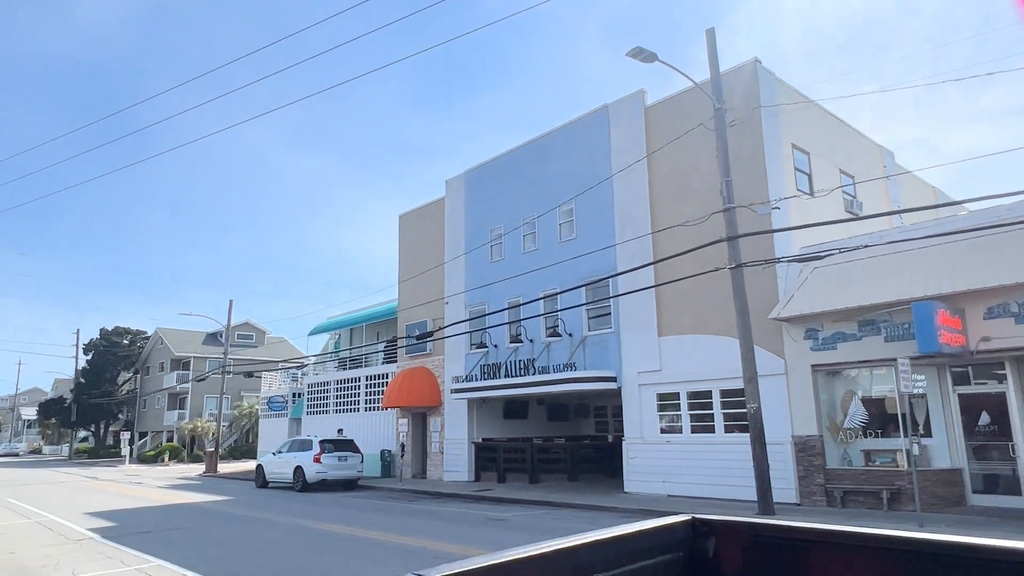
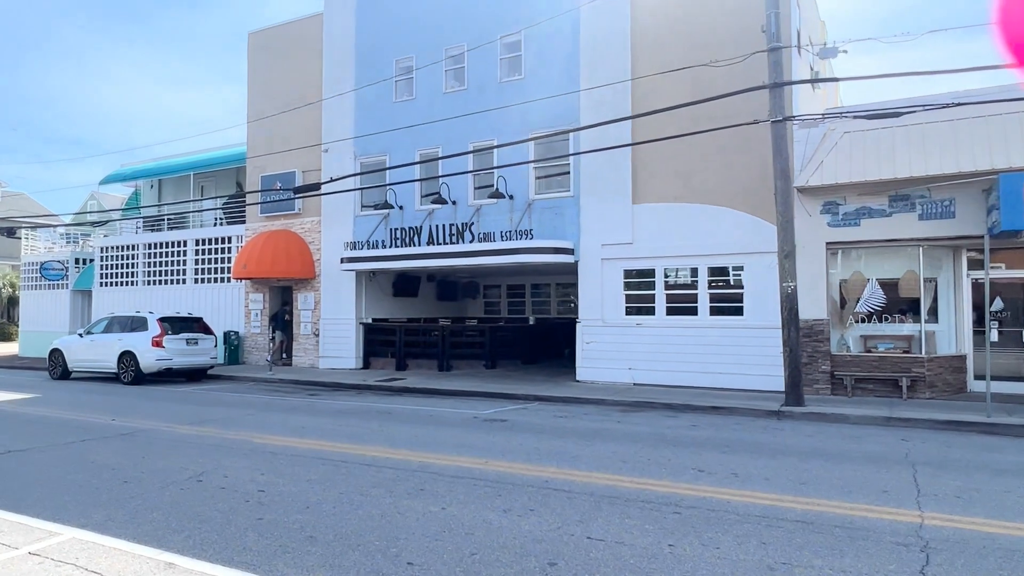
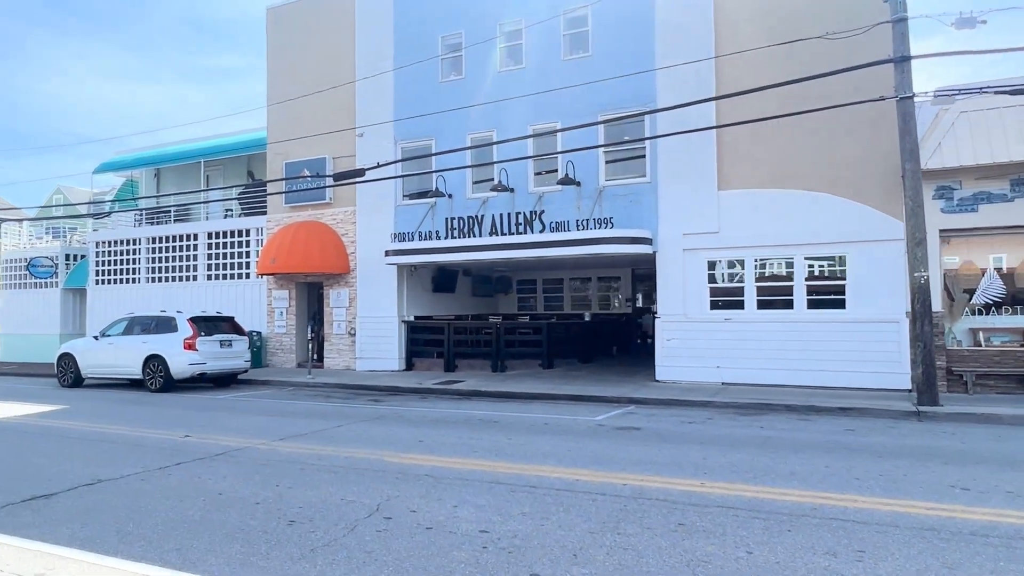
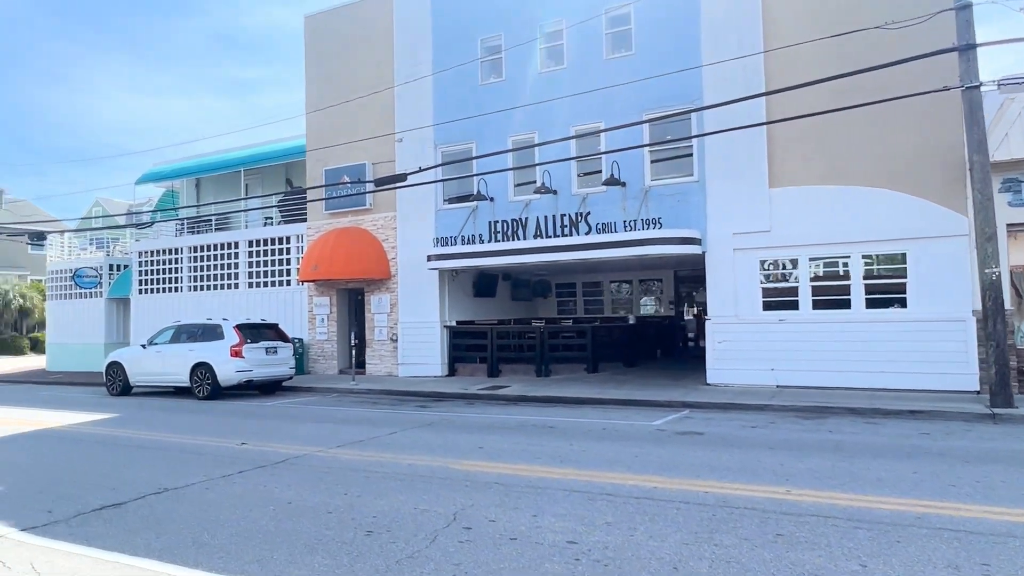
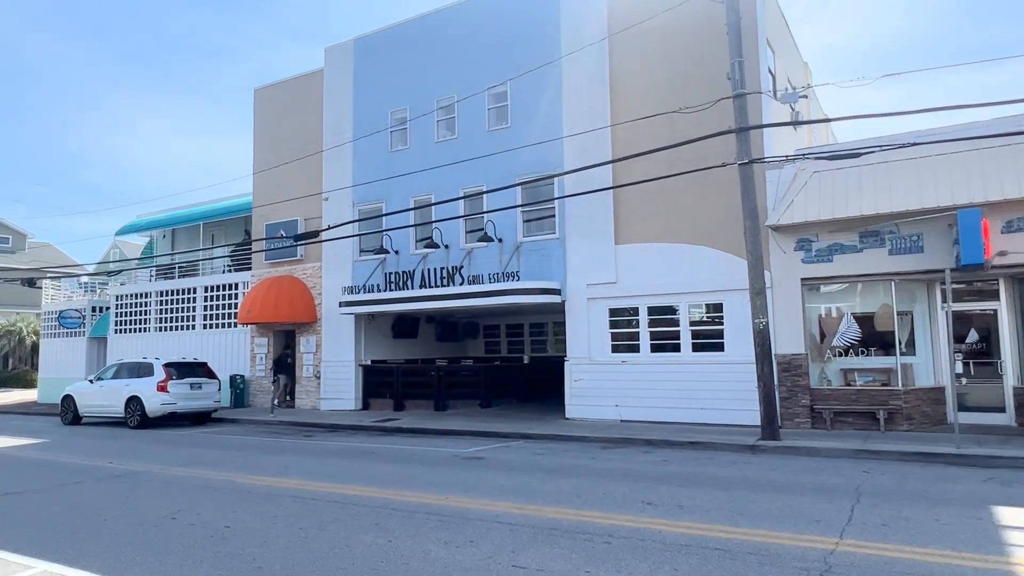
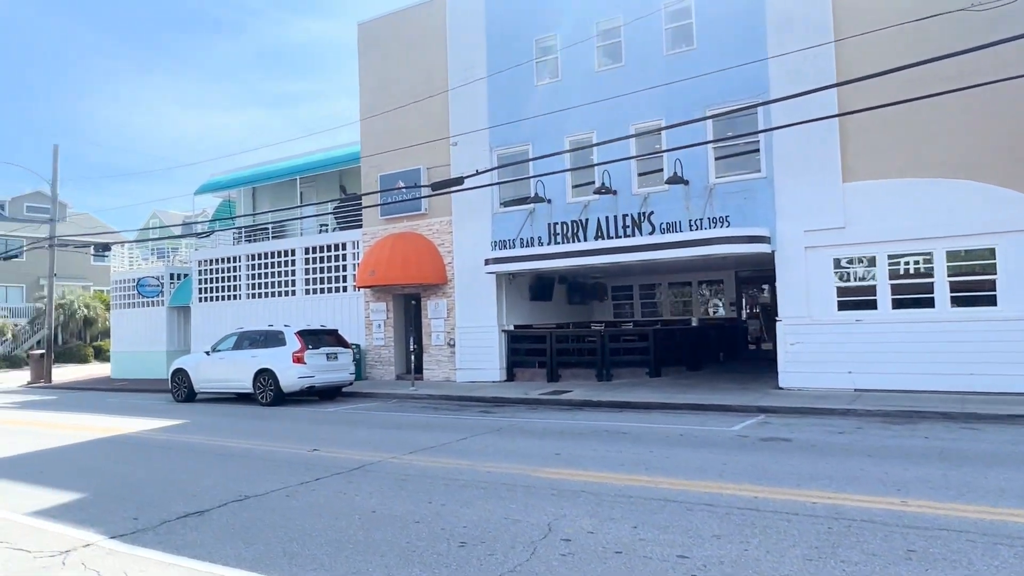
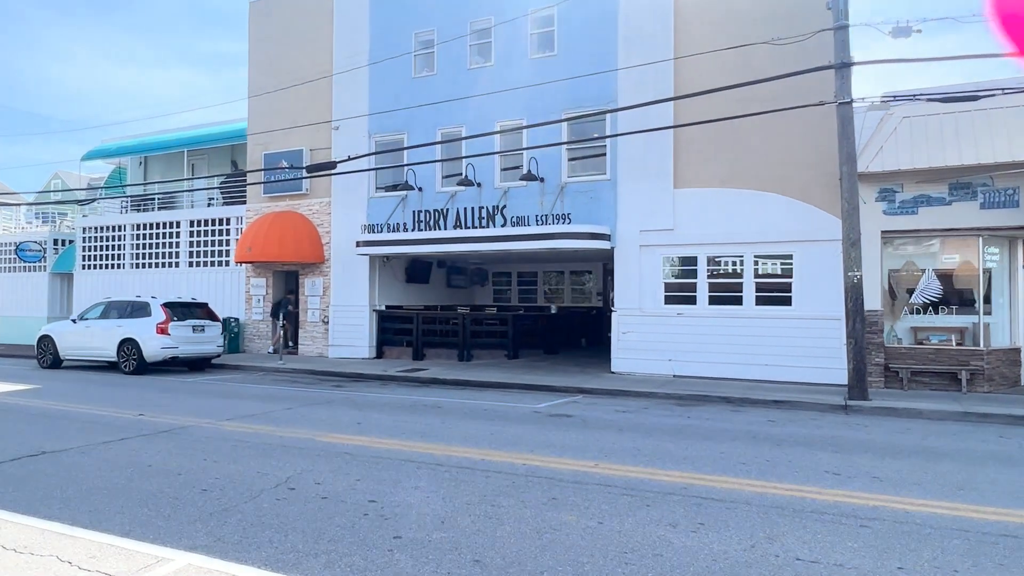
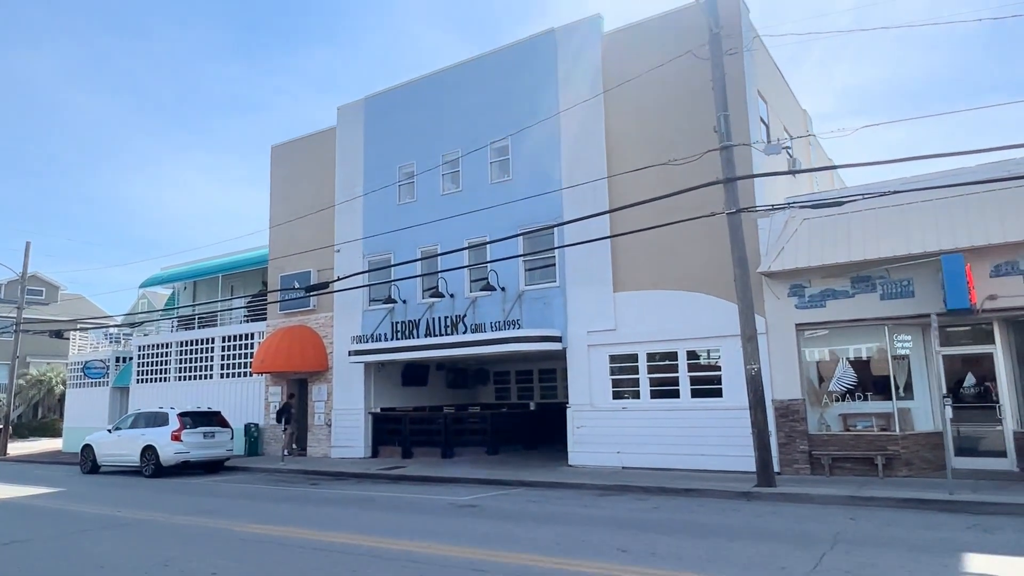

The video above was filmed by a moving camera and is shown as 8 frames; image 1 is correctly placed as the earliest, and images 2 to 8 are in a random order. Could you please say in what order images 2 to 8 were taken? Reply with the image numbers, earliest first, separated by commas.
8, 5, 2, 7, 3, 4, 6
